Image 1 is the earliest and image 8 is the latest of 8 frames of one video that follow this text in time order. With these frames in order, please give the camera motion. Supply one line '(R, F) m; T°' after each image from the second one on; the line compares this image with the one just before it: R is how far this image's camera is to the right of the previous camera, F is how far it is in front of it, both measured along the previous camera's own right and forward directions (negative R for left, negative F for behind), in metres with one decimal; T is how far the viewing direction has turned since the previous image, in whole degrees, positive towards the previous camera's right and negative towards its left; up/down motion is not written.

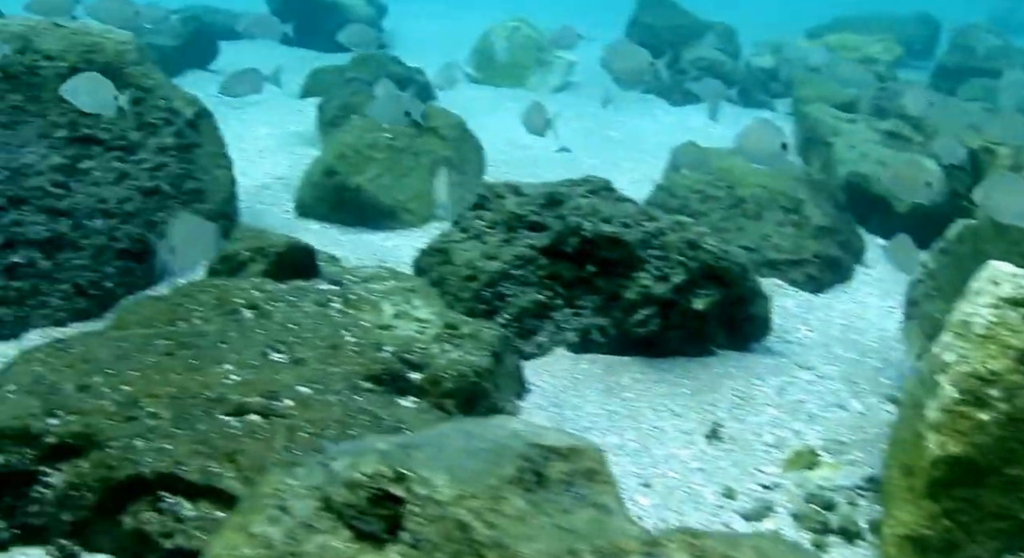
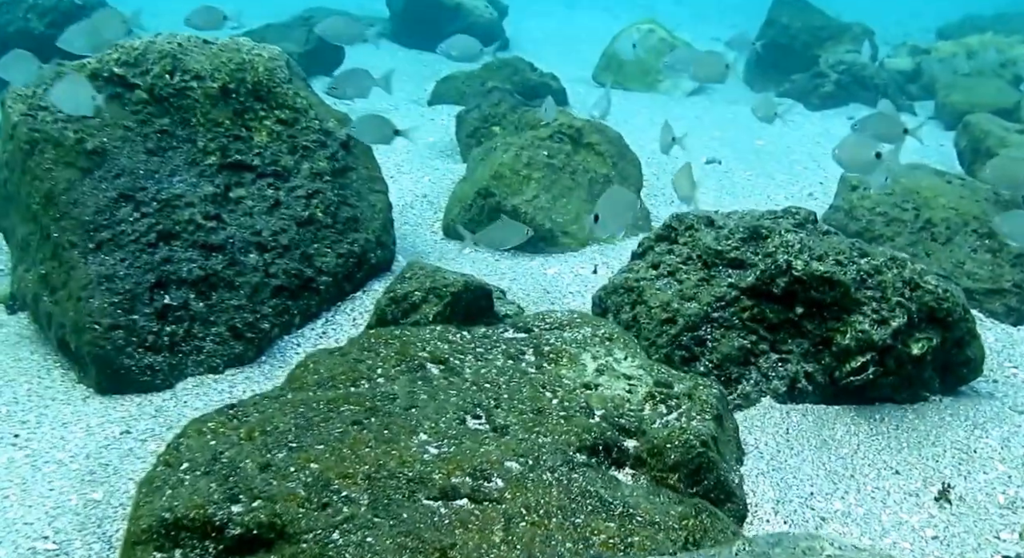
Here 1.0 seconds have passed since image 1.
(-0.8, +0.9) m; -4°
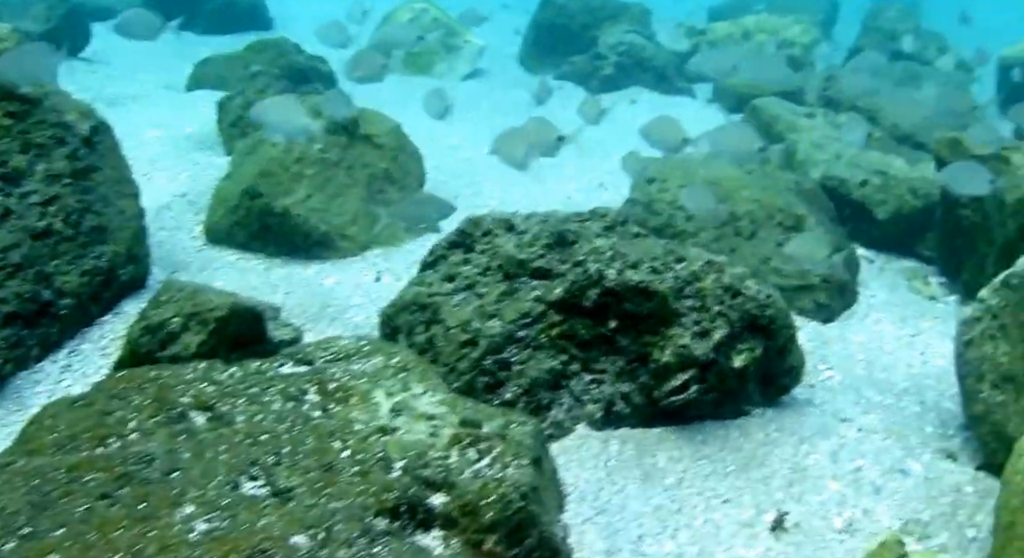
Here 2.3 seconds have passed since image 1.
(0.0, +1.0) m; +11°
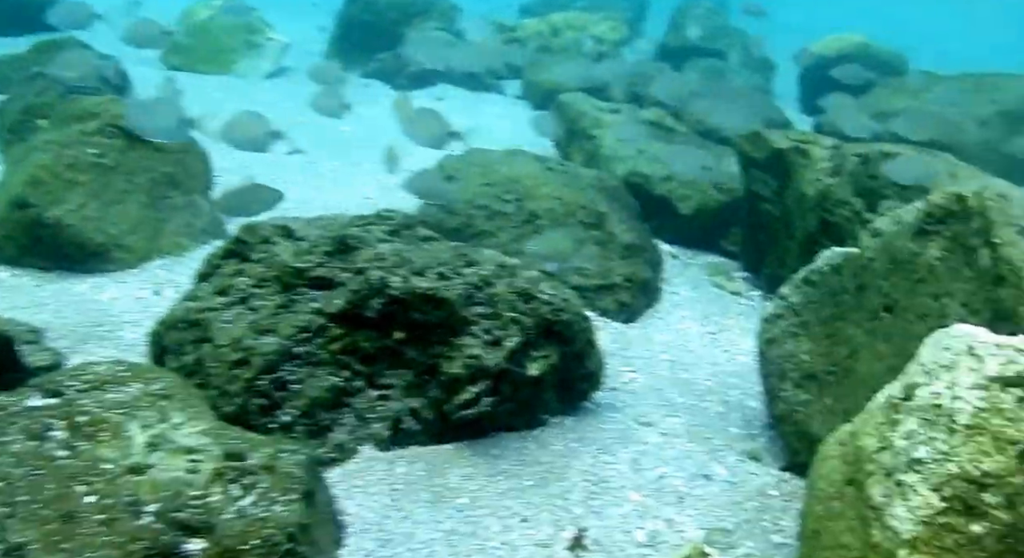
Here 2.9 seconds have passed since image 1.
(+0.3, +0.5) m; +9°
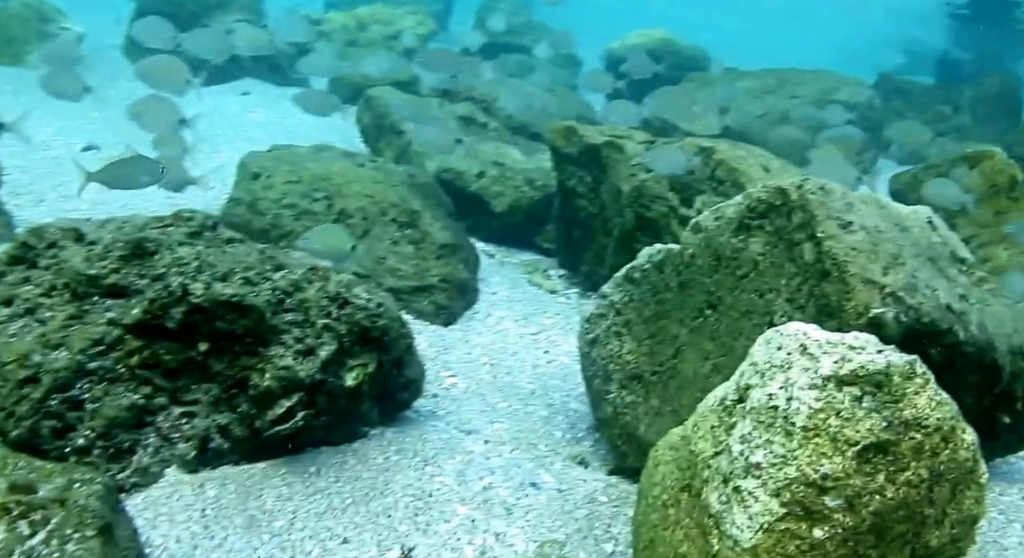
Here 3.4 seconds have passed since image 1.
(0.0, +0.3) m; +10°
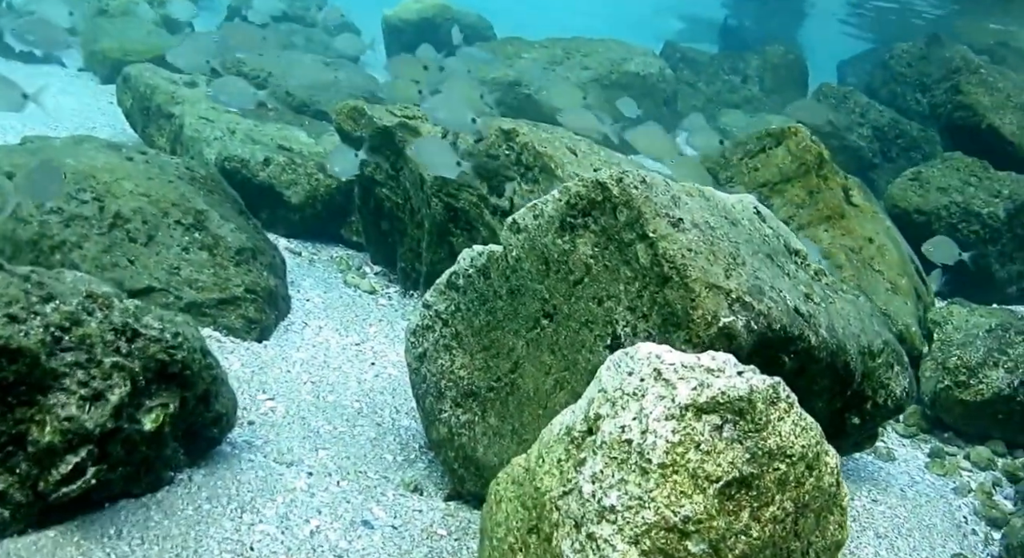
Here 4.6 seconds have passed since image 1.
(0.0, +0.5) m; +9°
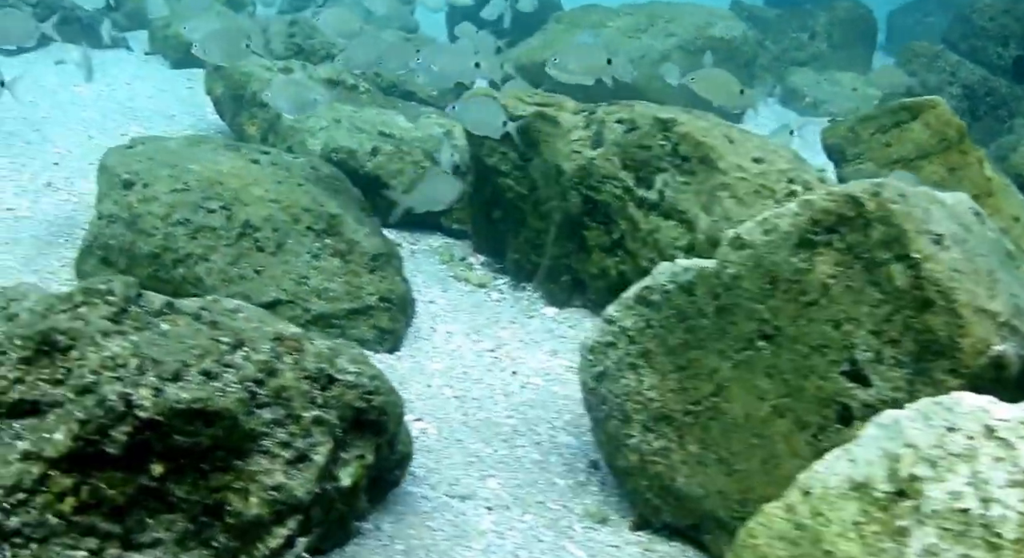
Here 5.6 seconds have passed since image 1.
(-1.1, +0.5) m; +2°
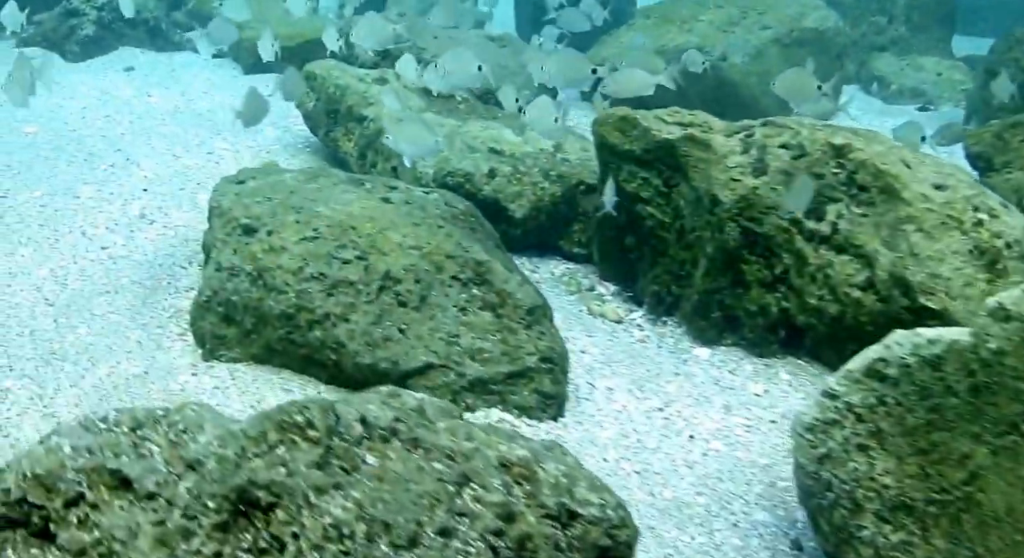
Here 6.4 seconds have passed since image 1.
(-0.8, +0.7) m; 0°
